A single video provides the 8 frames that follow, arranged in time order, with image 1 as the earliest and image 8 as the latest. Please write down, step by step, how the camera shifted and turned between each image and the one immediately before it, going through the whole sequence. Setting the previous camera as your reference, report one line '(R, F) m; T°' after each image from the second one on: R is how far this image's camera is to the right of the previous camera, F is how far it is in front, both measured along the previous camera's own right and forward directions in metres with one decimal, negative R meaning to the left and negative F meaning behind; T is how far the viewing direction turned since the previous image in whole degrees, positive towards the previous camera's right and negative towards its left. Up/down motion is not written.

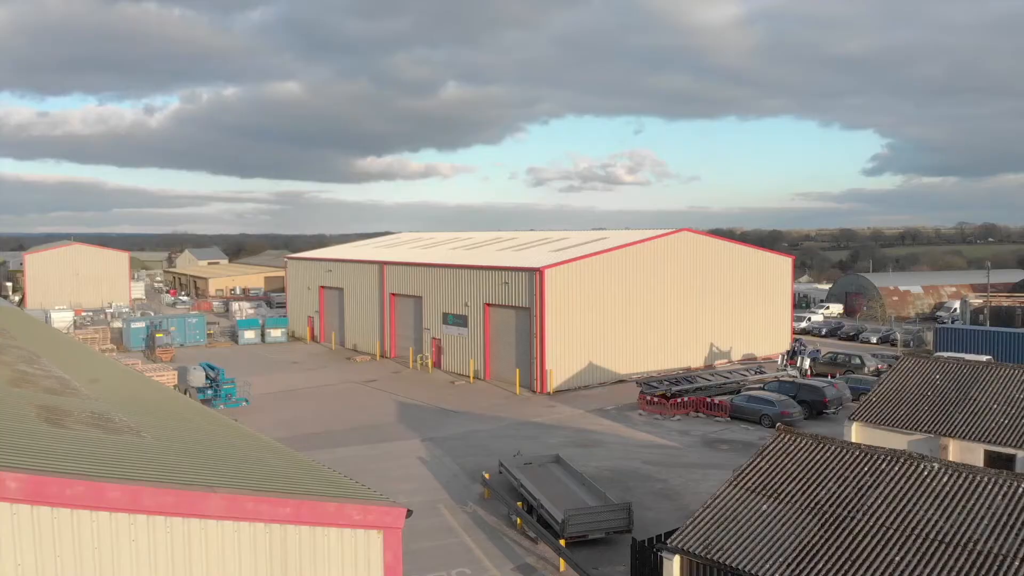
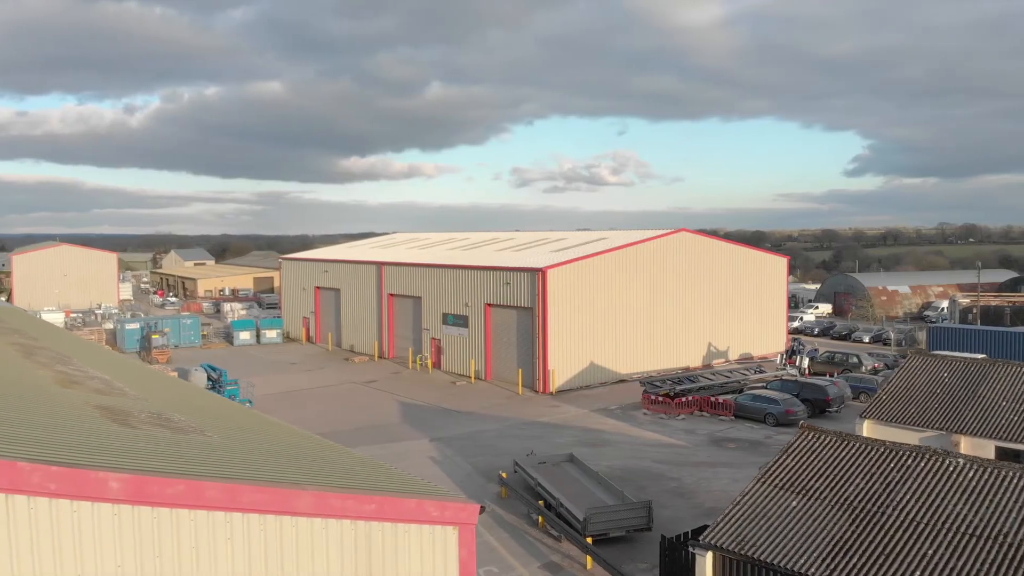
(-0.6, -0.1) m; +1°
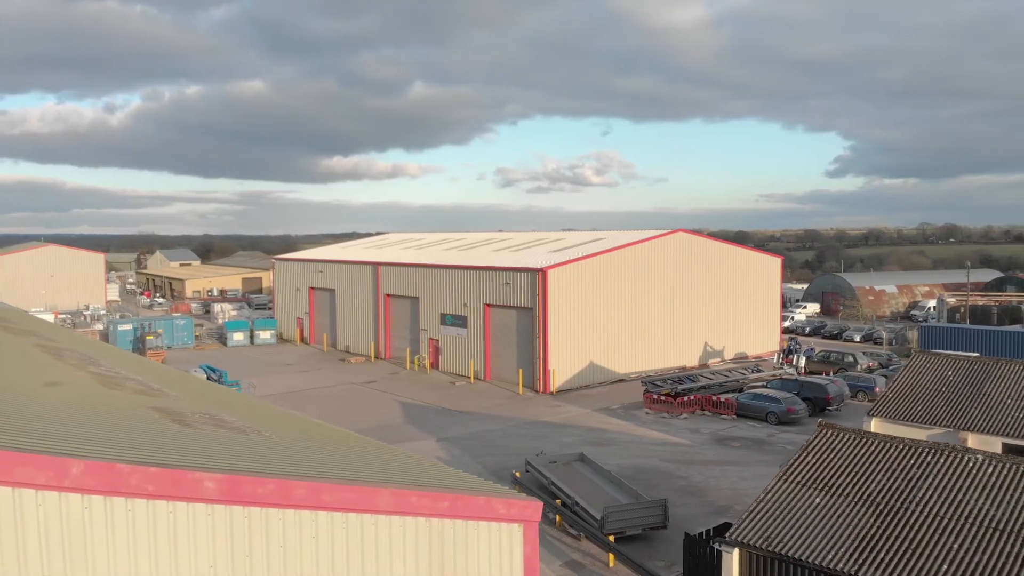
(-0.6, -0.1) m; +1°
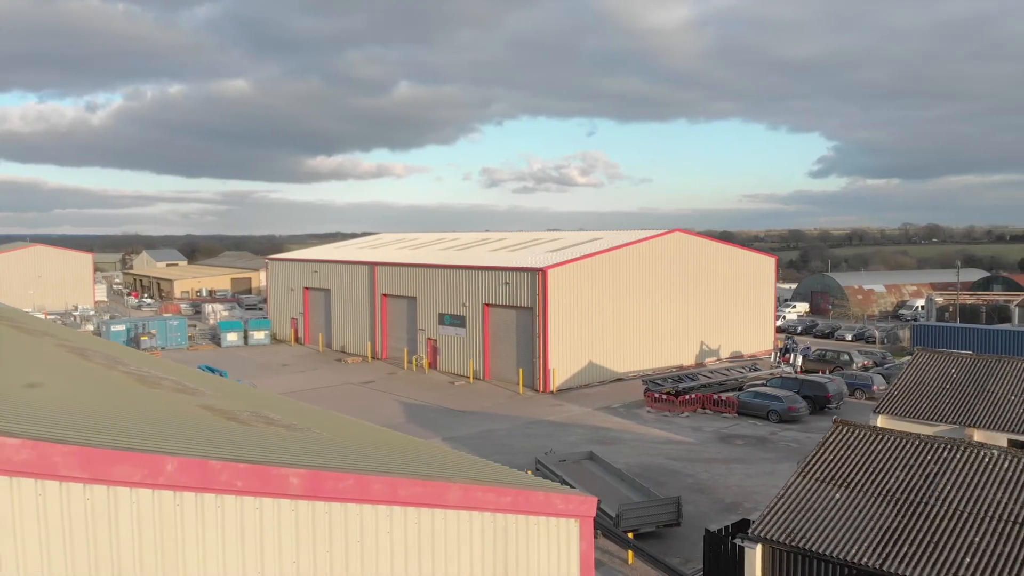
(-0.5, 0.0) m; +1°
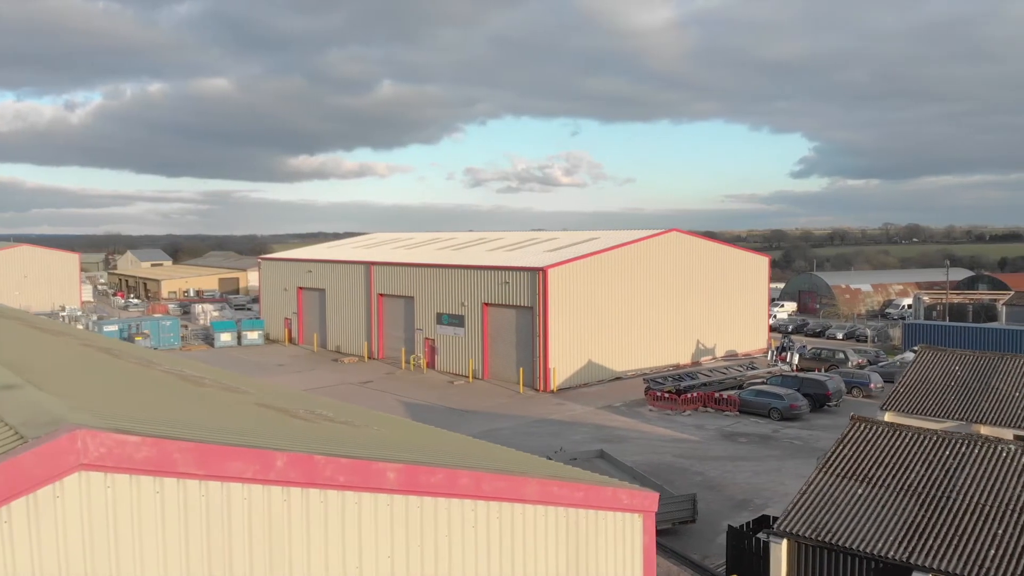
(-0.6, 0.0) m; +1°
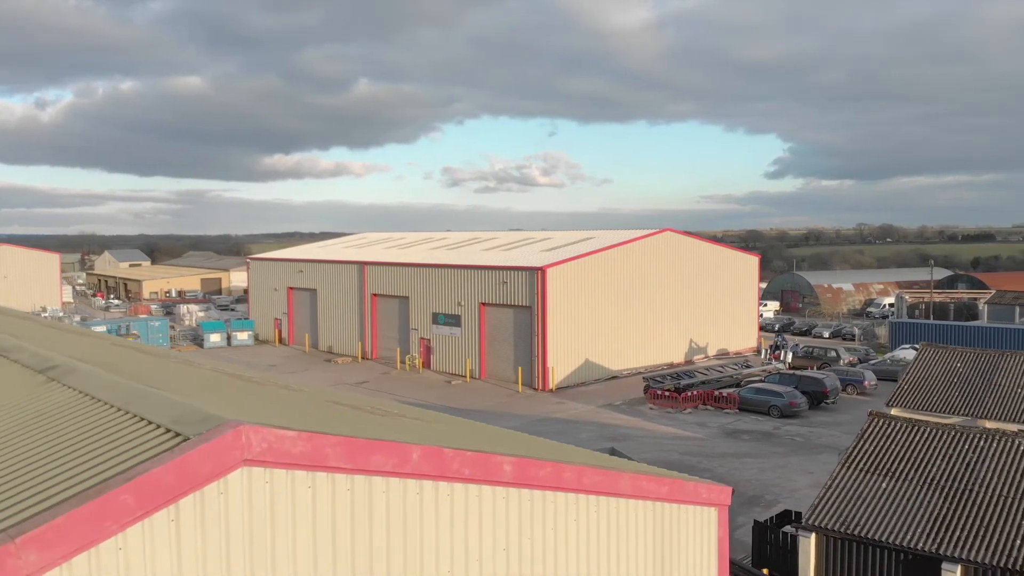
(-0.7, -0.1) m; +2°
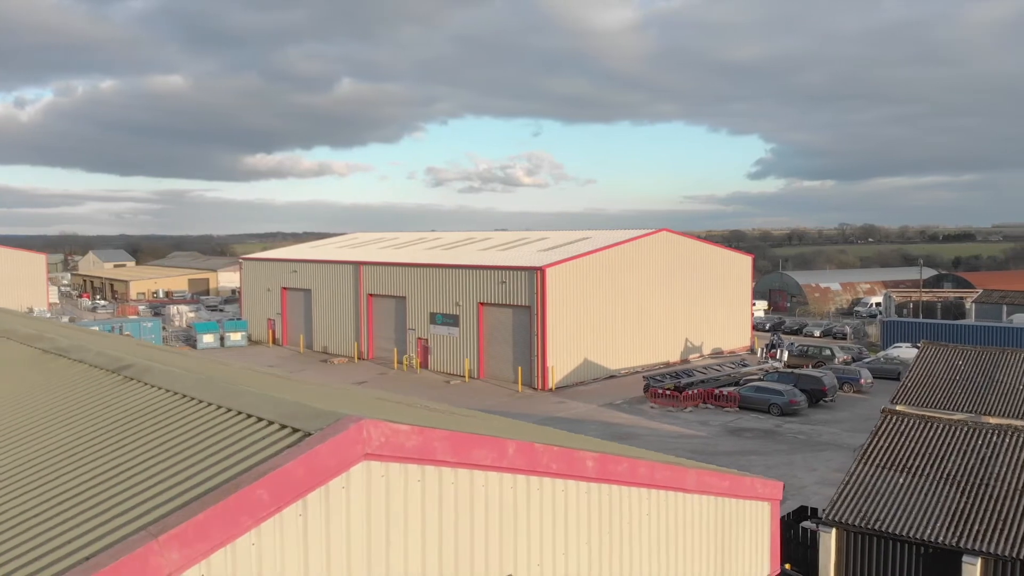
(-0.5, -0.1) m; +1°
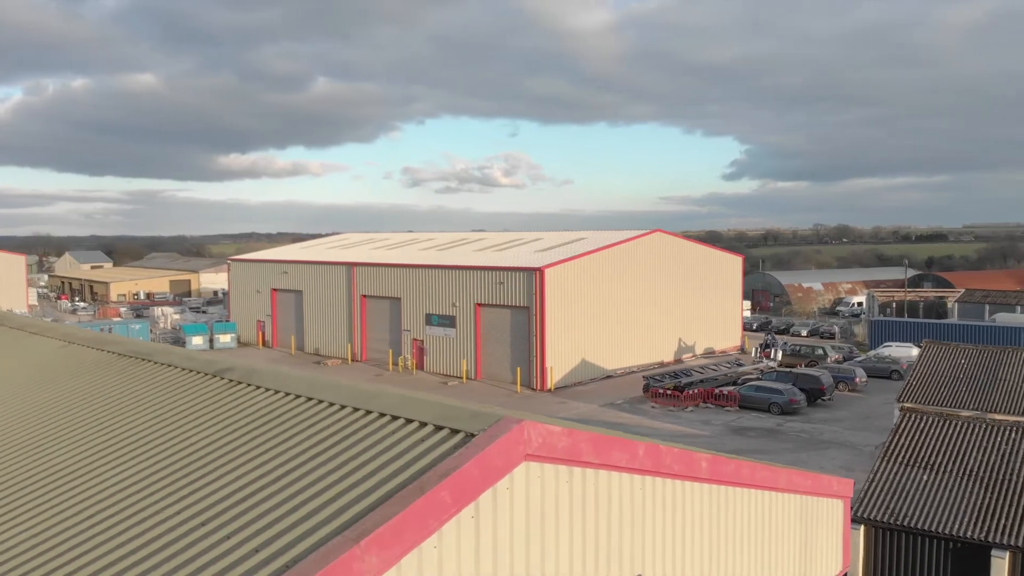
(-0.8, 0.0) m; +2°
